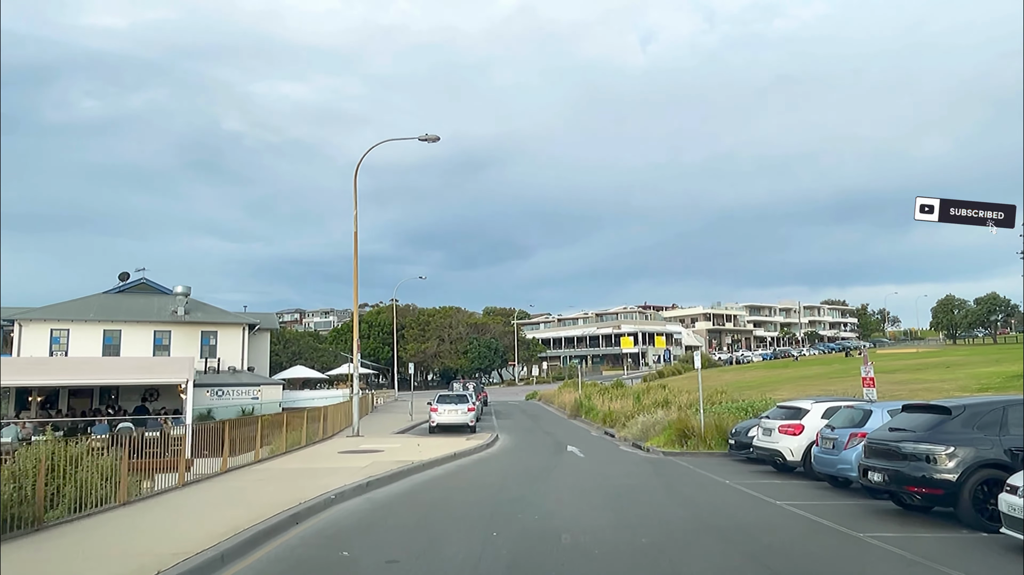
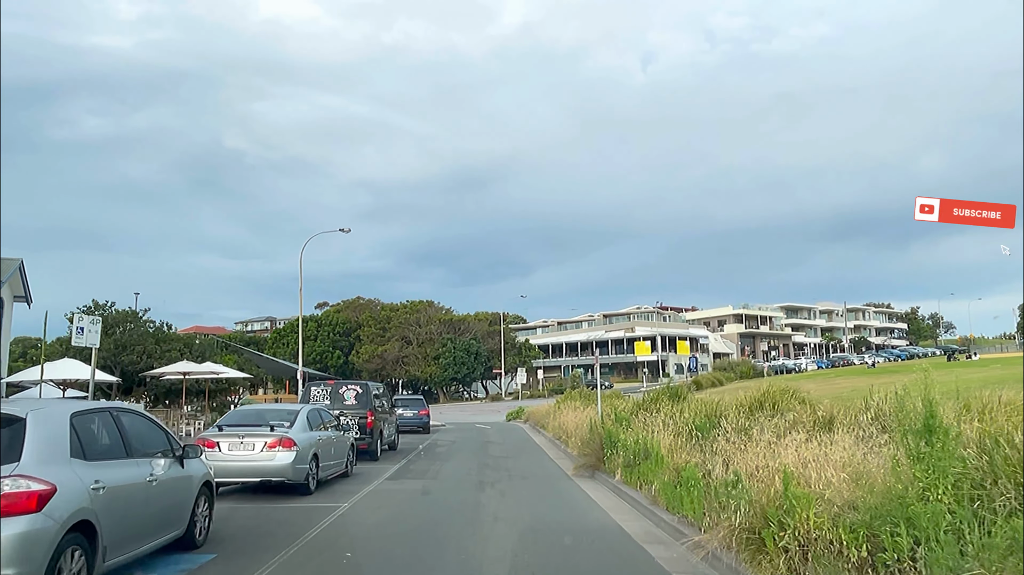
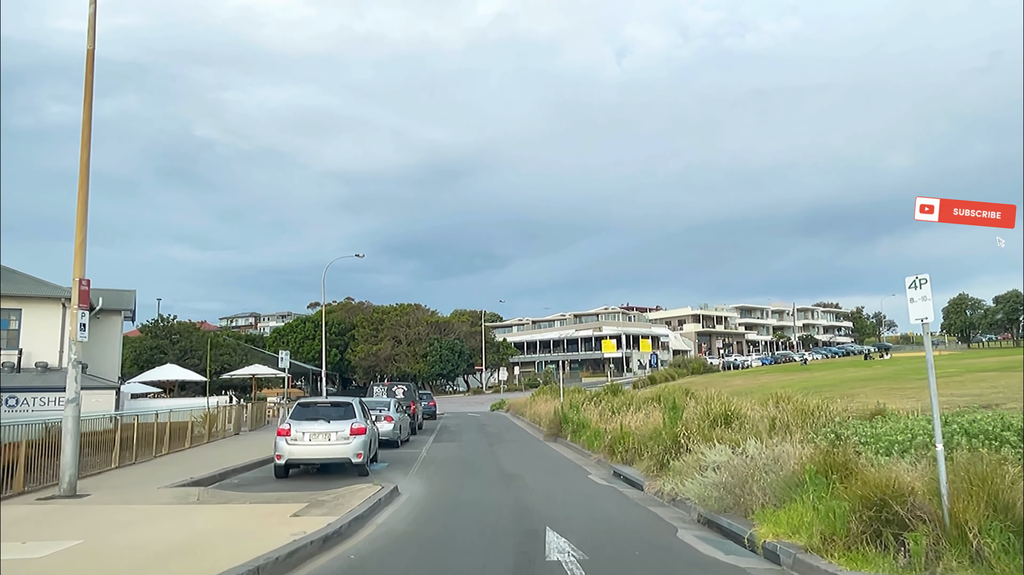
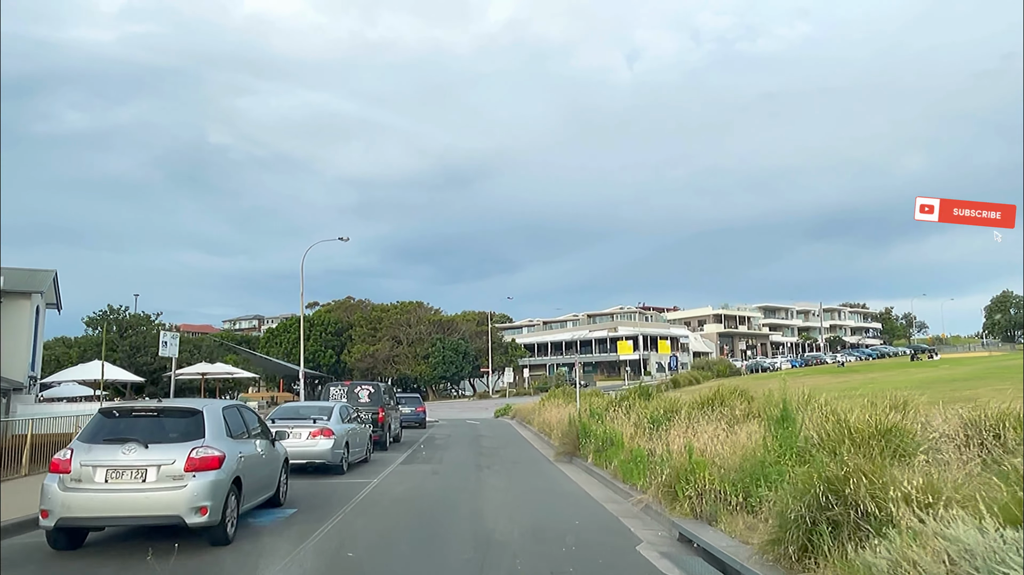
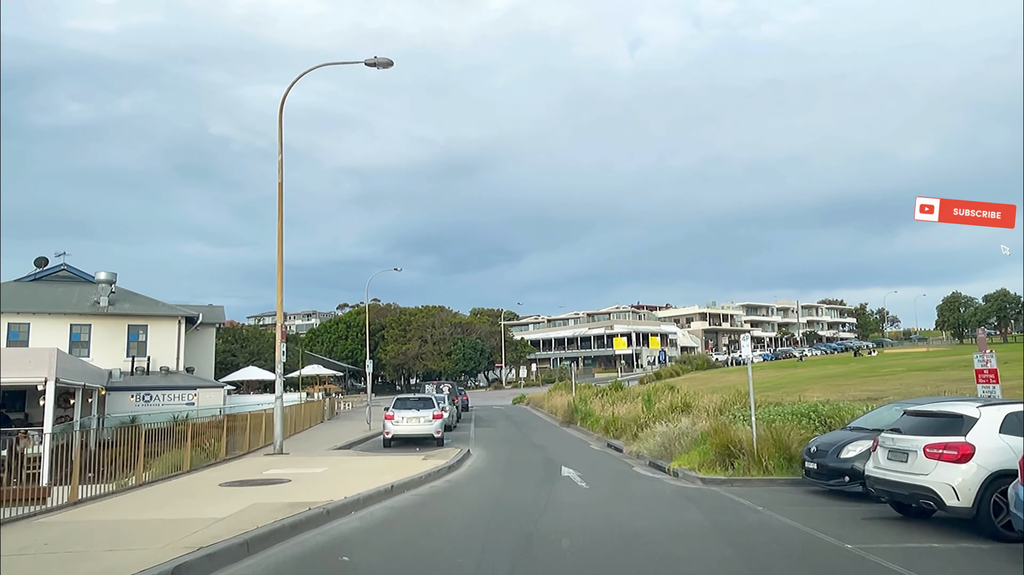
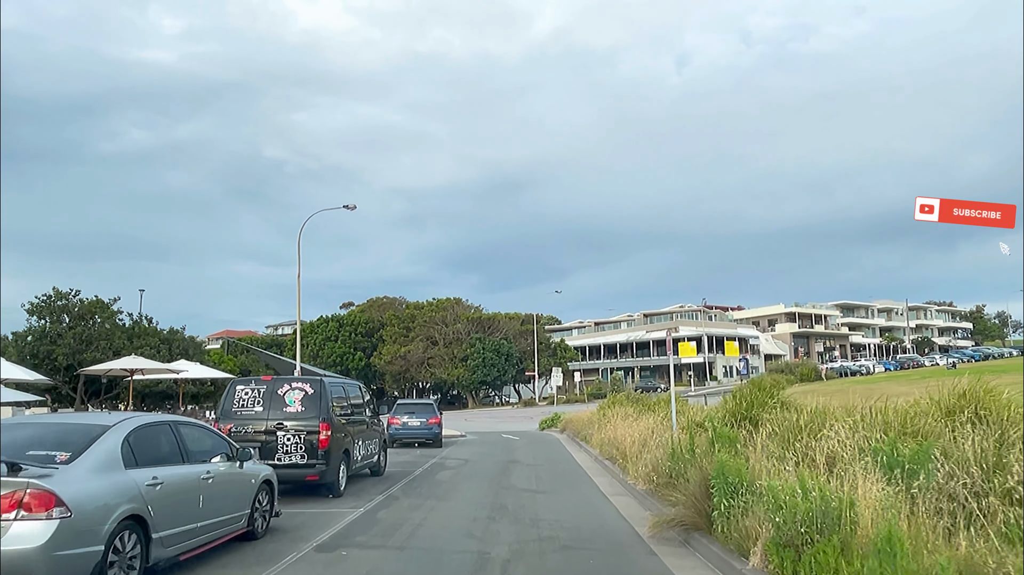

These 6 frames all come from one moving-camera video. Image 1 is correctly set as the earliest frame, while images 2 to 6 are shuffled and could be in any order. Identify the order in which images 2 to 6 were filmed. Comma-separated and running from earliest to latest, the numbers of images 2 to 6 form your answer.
5, 3, 4, 2, 6
